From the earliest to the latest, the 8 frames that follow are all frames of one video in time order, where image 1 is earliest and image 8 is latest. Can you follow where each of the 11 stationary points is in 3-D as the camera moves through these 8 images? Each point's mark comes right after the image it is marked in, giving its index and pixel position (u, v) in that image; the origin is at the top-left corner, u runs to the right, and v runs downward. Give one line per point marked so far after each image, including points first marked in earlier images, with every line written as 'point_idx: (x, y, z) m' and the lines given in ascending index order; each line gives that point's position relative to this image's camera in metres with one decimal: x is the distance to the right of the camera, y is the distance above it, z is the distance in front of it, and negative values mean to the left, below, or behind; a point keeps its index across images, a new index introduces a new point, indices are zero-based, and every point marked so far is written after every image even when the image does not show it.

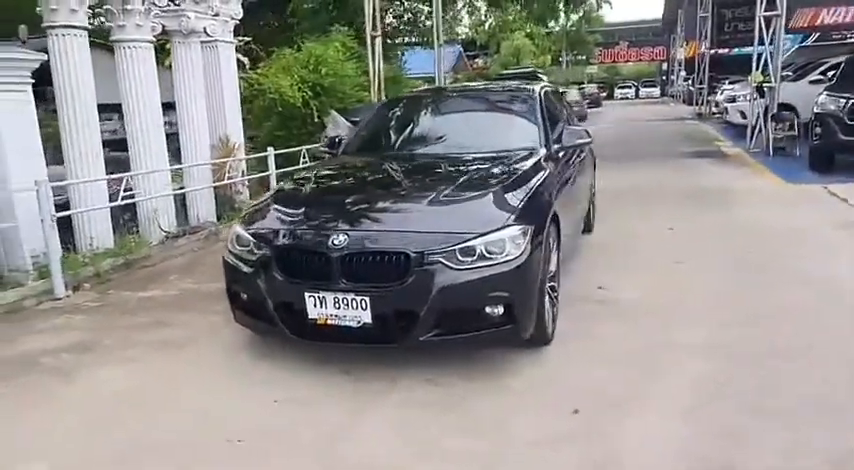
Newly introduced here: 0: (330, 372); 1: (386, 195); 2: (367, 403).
0: (-0.6, -0.8, +3.6) m
1: (-0.1, +0.3, +3.8) m
2: (-0.3, -0.9, +3.3) m
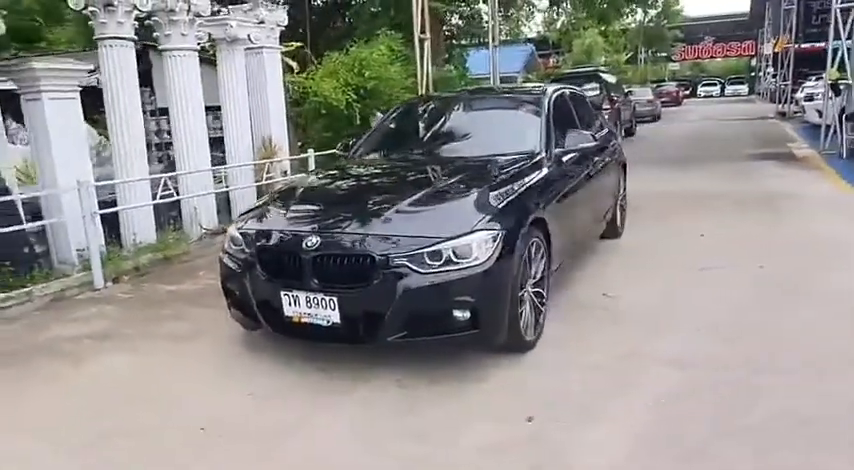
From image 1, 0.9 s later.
0: (-0.8, -0.8, +3.8) m
1: (-0.2, +0.3, +3.9) m
2: (-0.6, -0.9, +3.4) m
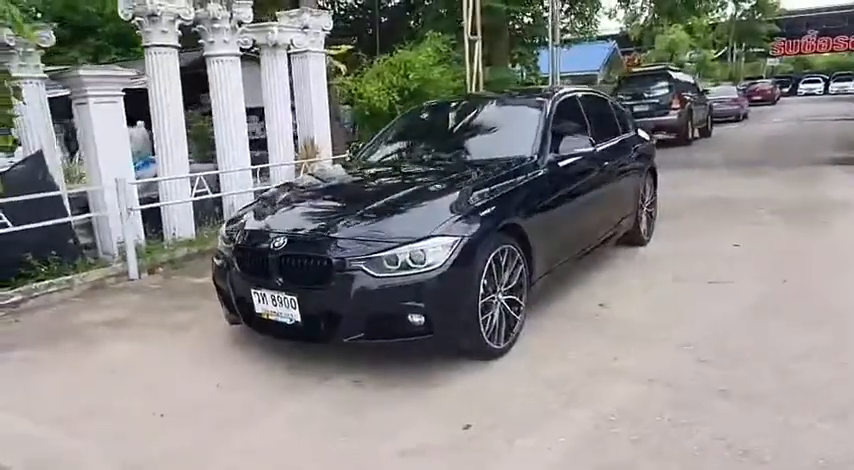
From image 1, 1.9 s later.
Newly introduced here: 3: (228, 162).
0: (-1.0, -0.8, +3.9) m
1: (-0.4, +0.2, +4.0) m
2: (-0.8, -0.9, +3.5) m
3: (-2.6, +1.0, +8.1) m
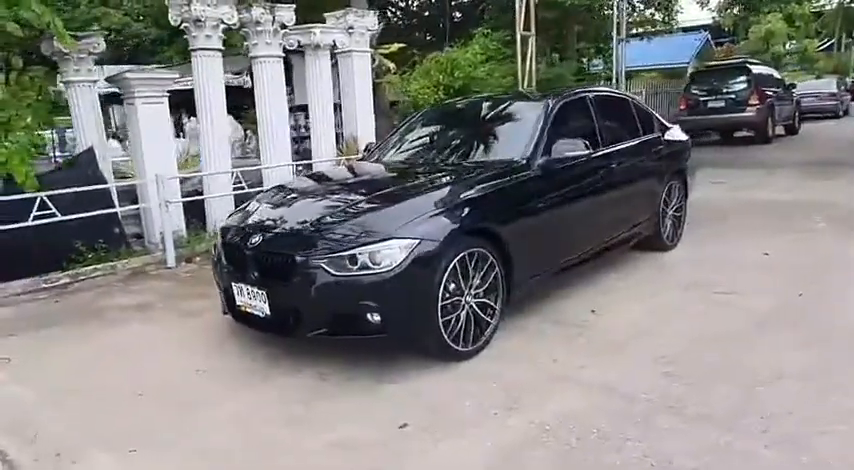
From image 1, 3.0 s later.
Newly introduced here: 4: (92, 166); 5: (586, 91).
0: (-1.2, -0.8, +4.2) m
1: (-0.6, +0.2, +4.1) m
2: (-1.1, -0.9, +3.7) m
3: (-2.2, +1.1, +8.5) m
4: (-3.7, +0.8, +6.7) m
5: (+1.5, +1.3, +5.6) m
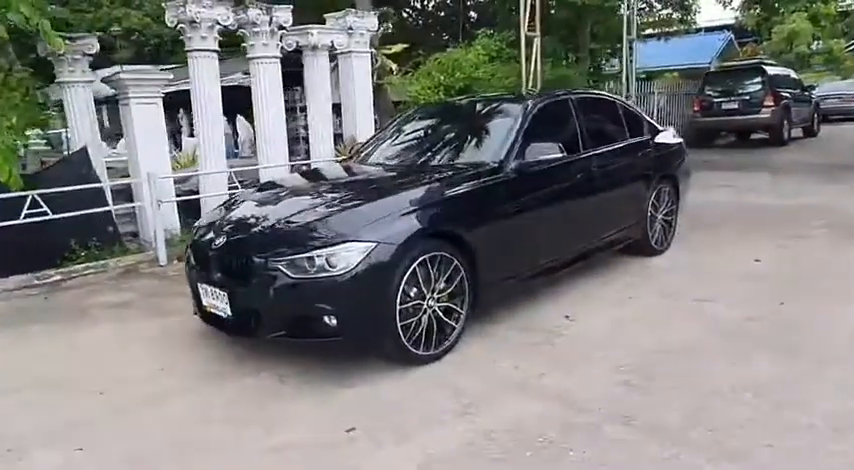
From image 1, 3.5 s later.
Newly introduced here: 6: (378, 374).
0: (-1.4, -0.8, +4.2) m
1: (-0.8, +0.2, +4.1) m
2: (-1.3, -0.9, +3.8) m
3: (-2.2, +1.1, +8.6) m
4: (-3.8, +0.8, +6.9) m
5: (+1.3, +1.3, +5.5) m
6: (-0.3, -0.9, +3.8) m
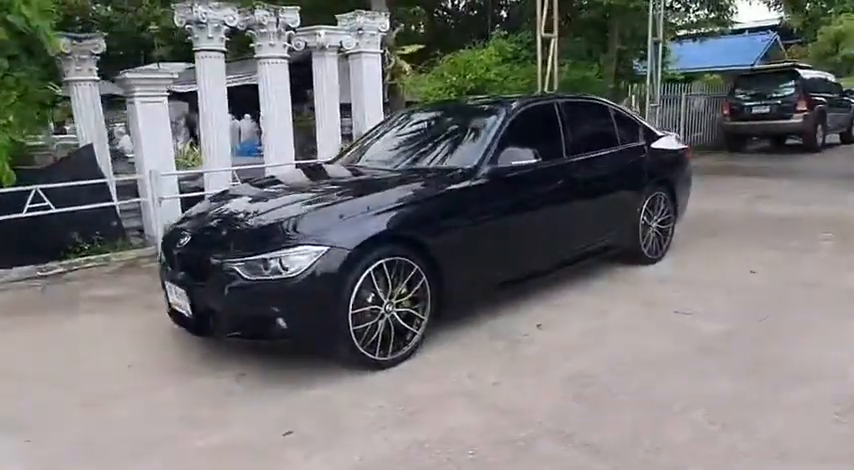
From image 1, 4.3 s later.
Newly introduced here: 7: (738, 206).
0: (-1.7, -0.8, +4.3) m
1: (-1.0, +0.2, +4.1) m
2: (-1.6, -0.9, +3.8) m
3: (-2.2, +1.1, +8.7) m
4: (-3.8, +0.9, +7.1) m
5: (+1.2, +1.2, +5.4) m
6: (-0.6, -0.9, +3.8) m
7: (+4.4, +0.4, +8.7) m
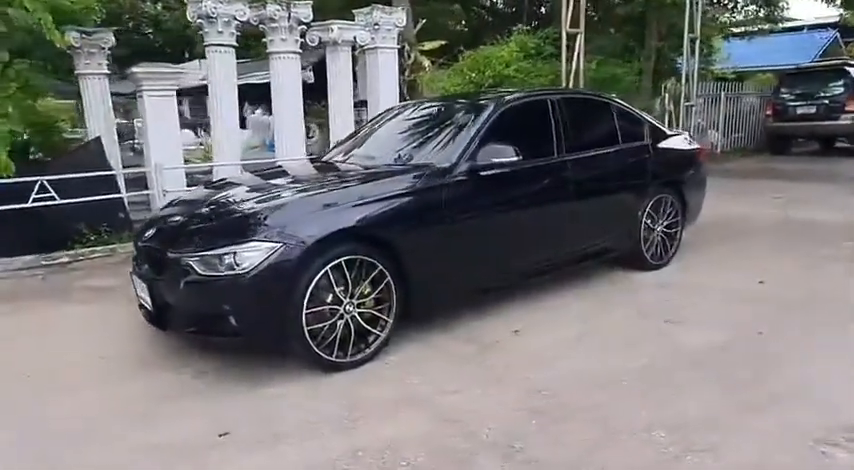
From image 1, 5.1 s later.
0: (-1.9, -0.8, +4.3) m
1: (-1.2, +0.3, +4.1) m
2: (-1.9, -0.9, +3.8) m
3: (-2.0, +1.2, +8.7) m
4: (-3.8, +1.0, +7.2) m
5: (+1.1, +1.2, +5.1) m
6: (-0.8, -0.9, +3.7) m
7: (+4.5, +0.3, +8.2) m
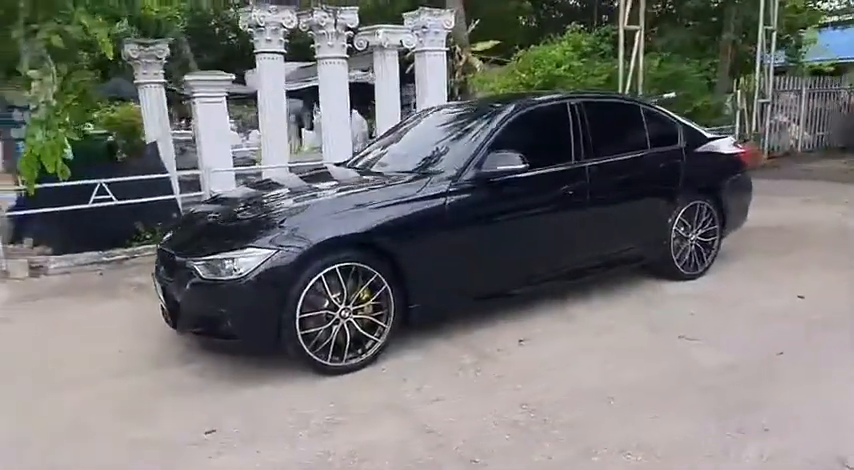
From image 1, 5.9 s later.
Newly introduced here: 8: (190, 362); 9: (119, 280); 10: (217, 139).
0: (-1.8, -0.8, +4.5) m
1: (-1.2, +0.2, +4.2) m
2: (-1.9, -0.9, +4.1) m
3: (-1.4, +1.2, +8.9) m
4: (-3.4, +1.0, +7.6) m
5: (+1.2, +1.1, +5.0) m
6: (-0.9, -0.9, +3.9) m
7: (+5.0, +0.2, +7.6) m
8: (-1.6, -0.9, +4.2) m
9: (-3.1, -0.5, +6.3) m
10: (-2.7, +1.2, +7.8) m
